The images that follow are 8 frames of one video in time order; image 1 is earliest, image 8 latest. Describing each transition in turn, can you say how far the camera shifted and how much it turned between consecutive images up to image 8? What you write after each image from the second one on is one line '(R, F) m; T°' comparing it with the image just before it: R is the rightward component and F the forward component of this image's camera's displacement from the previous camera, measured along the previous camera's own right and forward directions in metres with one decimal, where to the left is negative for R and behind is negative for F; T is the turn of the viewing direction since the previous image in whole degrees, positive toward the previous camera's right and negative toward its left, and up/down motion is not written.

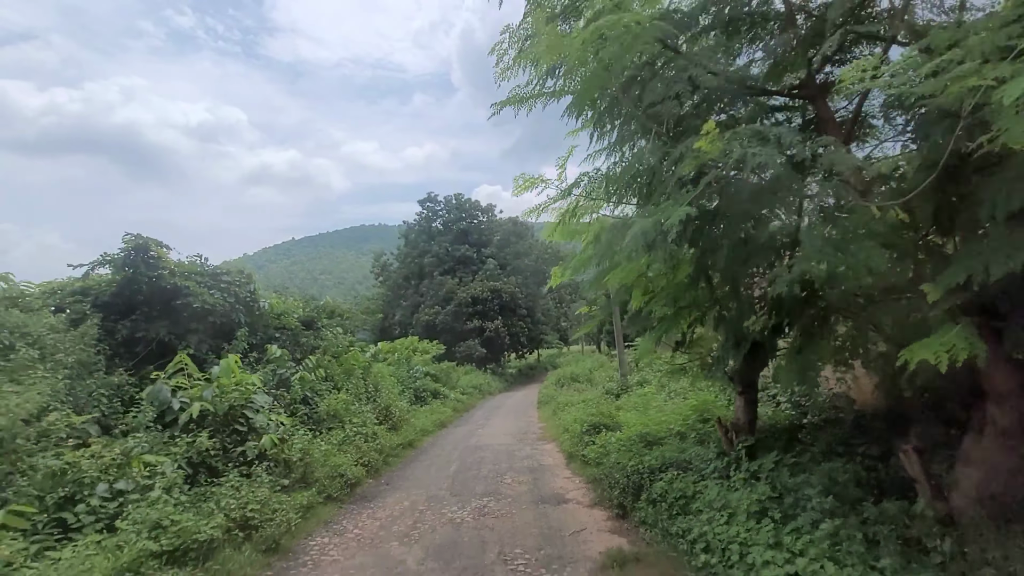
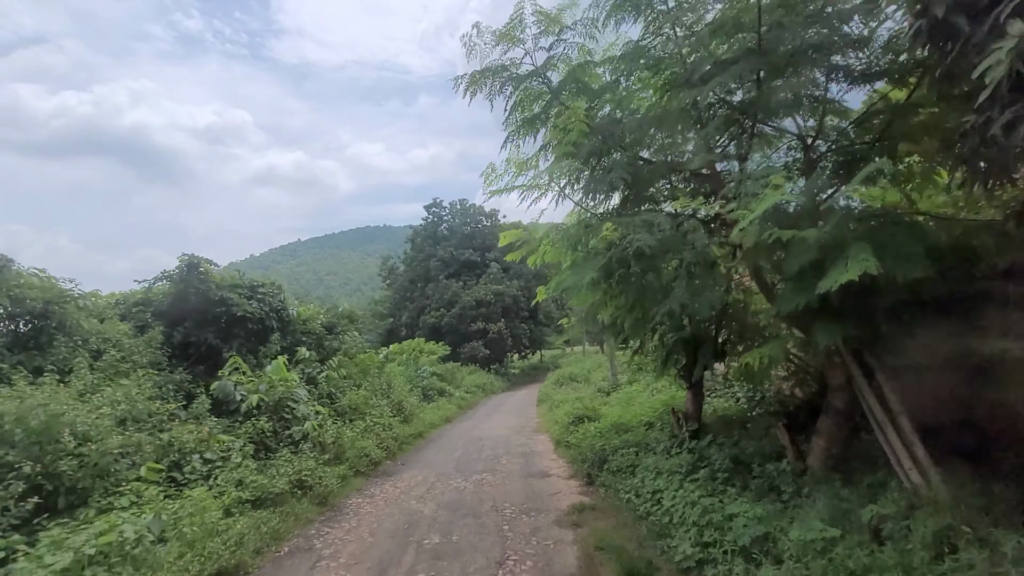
(+0.2, -1.7) m; -1°
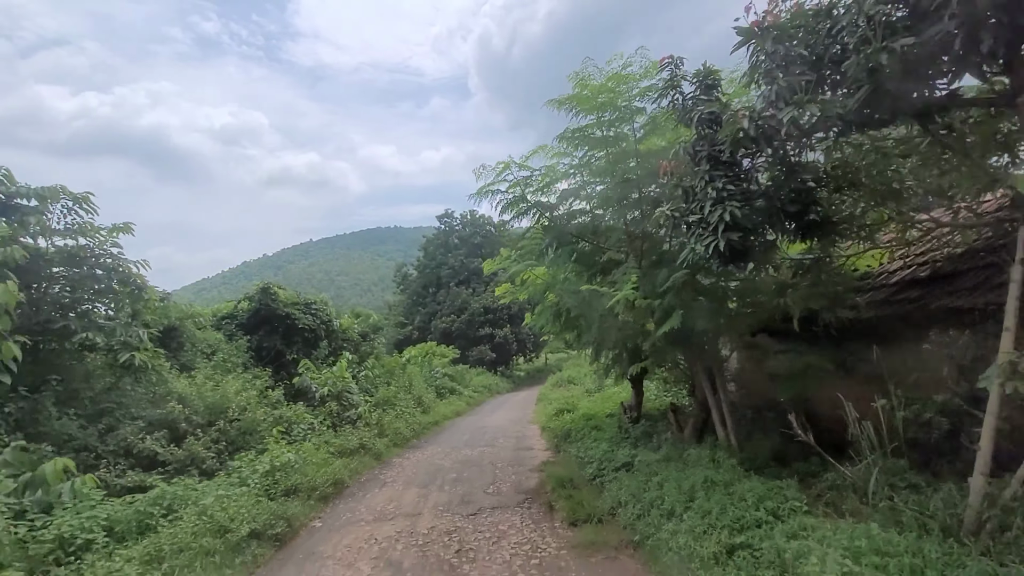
(+0.3, -3.5) m; -1°
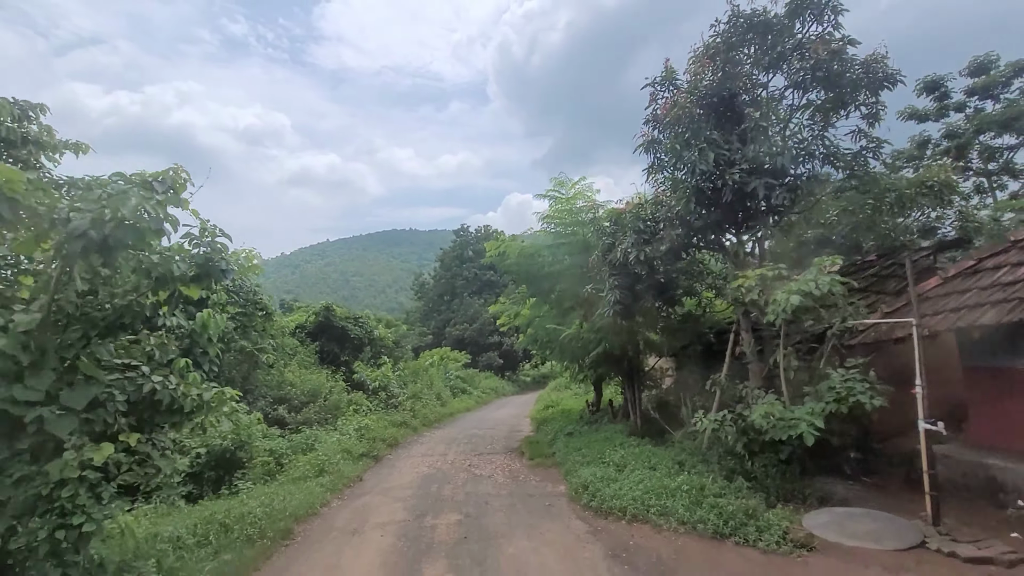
(+0.5, -4.8) m; -2°
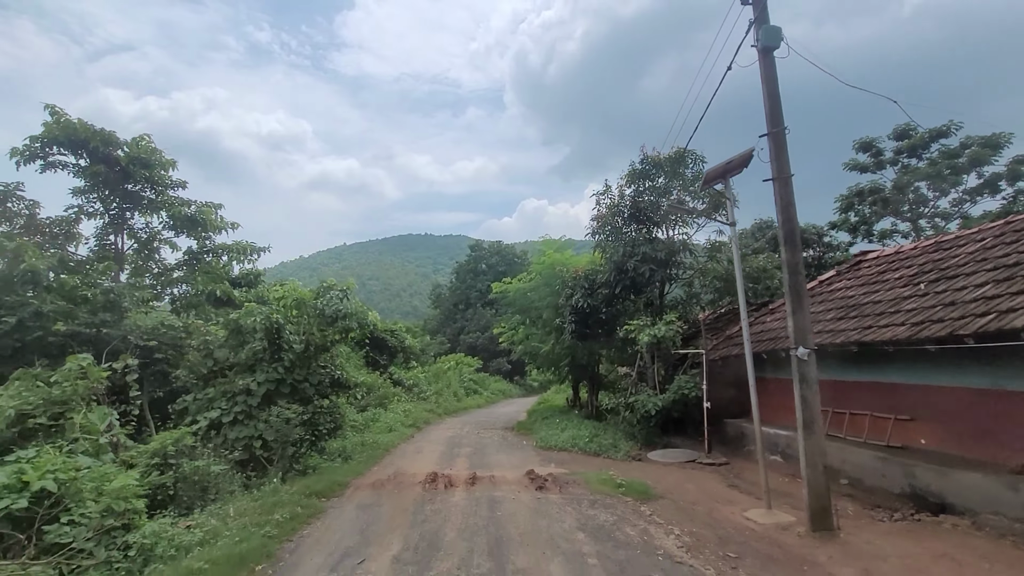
(+0.6, -5.7) m; -2°
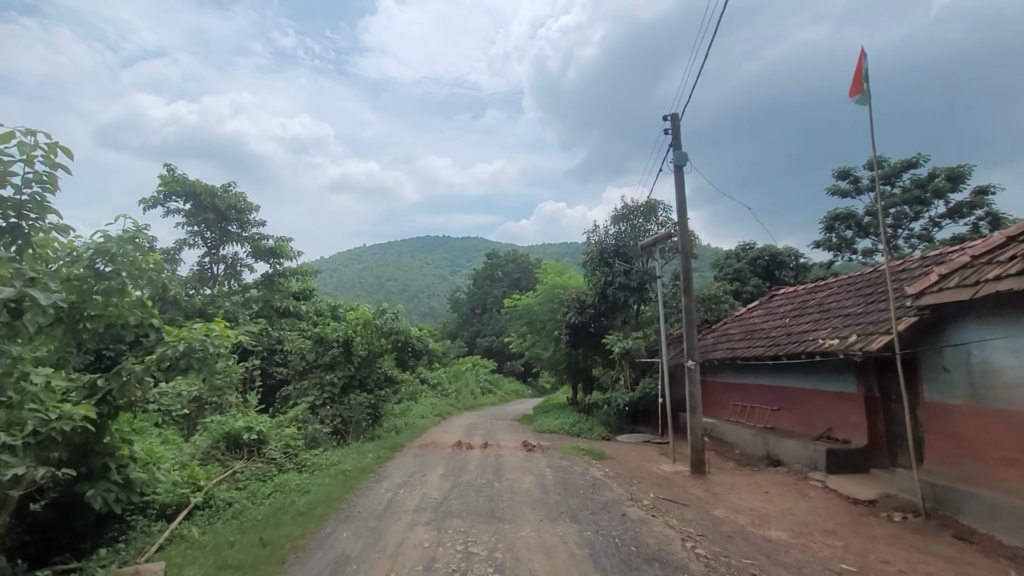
(+0.4, -3.9) m; -2°
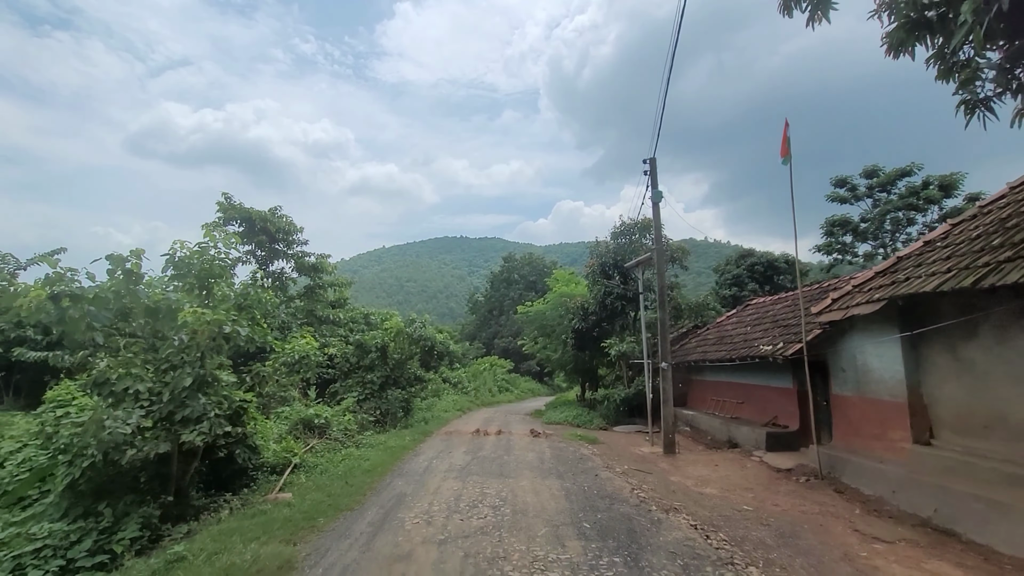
(+0.3, -2.5) m; -2°
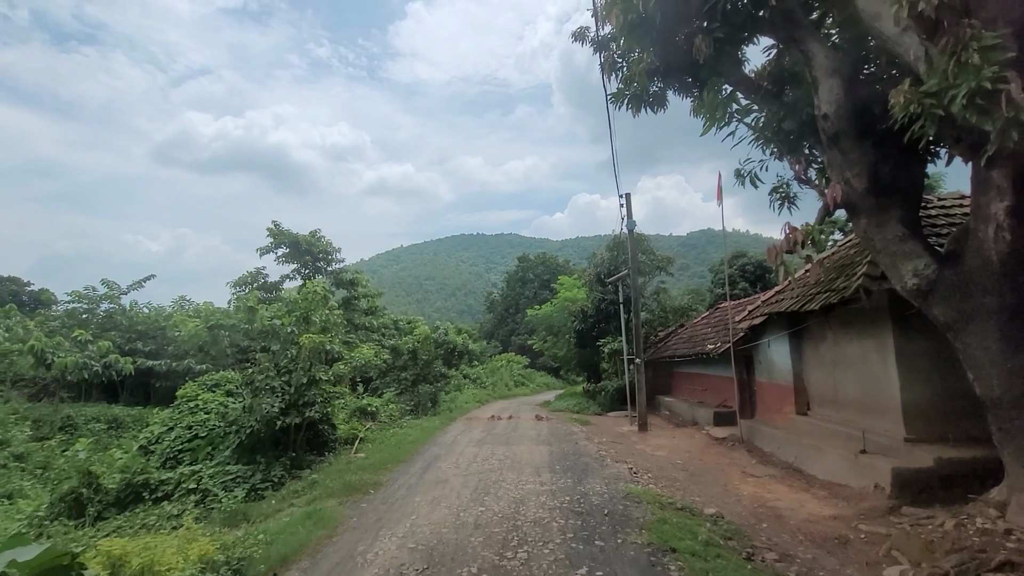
(+0.5, -3.3) m; -2°
